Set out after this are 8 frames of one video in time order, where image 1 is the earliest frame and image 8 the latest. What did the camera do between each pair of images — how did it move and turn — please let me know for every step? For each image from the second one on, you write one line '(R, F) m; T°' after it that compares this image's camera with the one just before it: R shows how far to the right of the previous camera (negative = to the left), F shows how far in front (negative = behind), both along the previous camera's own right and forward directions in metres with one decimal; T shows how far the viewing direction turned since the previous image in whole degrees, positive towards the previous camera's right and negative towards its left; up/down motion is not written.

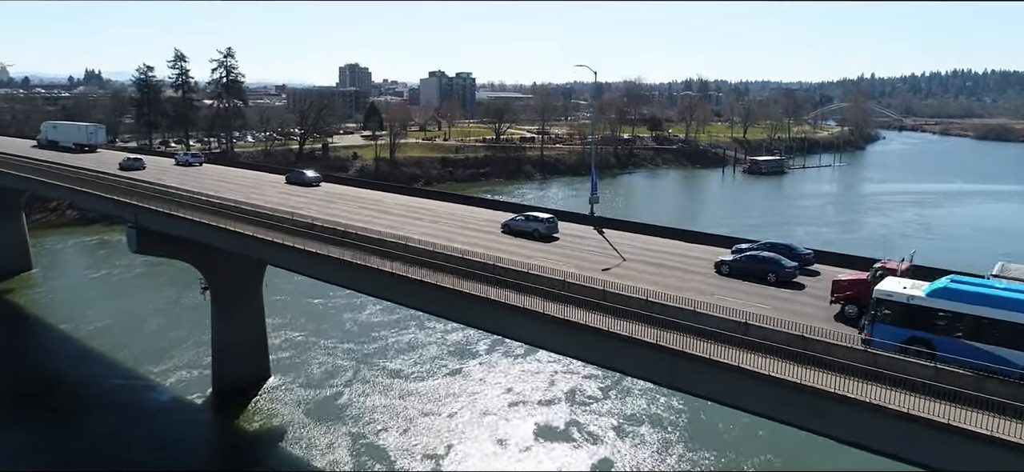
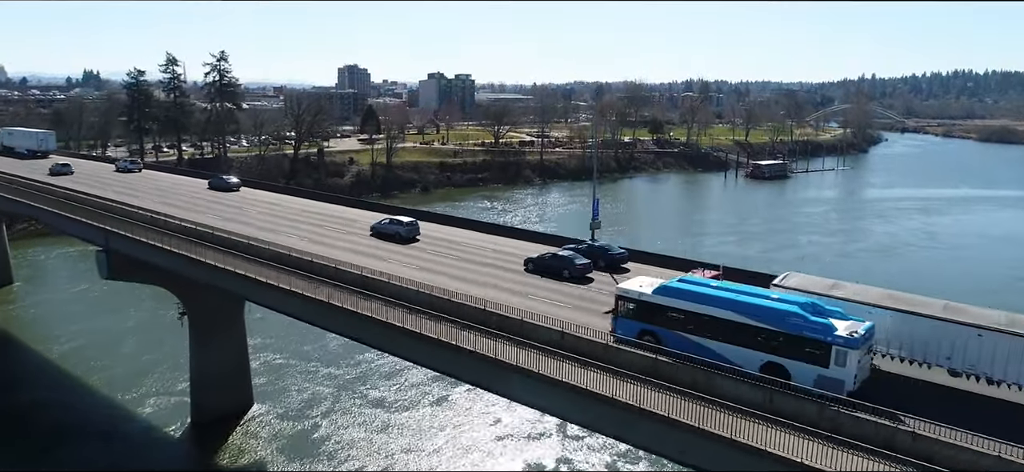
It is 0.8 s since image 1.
(+0.1, +0.7) m; 0°
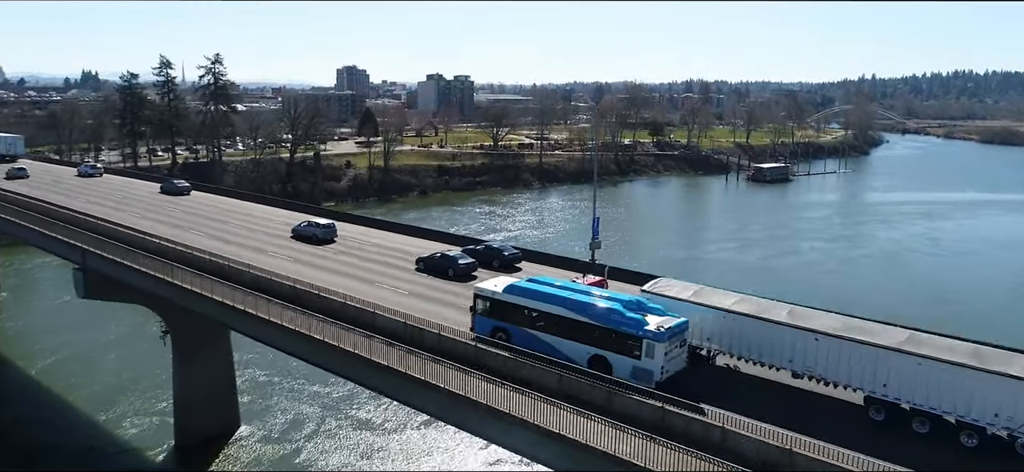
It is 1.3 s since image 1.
(0.0, +0.5) m; 0°
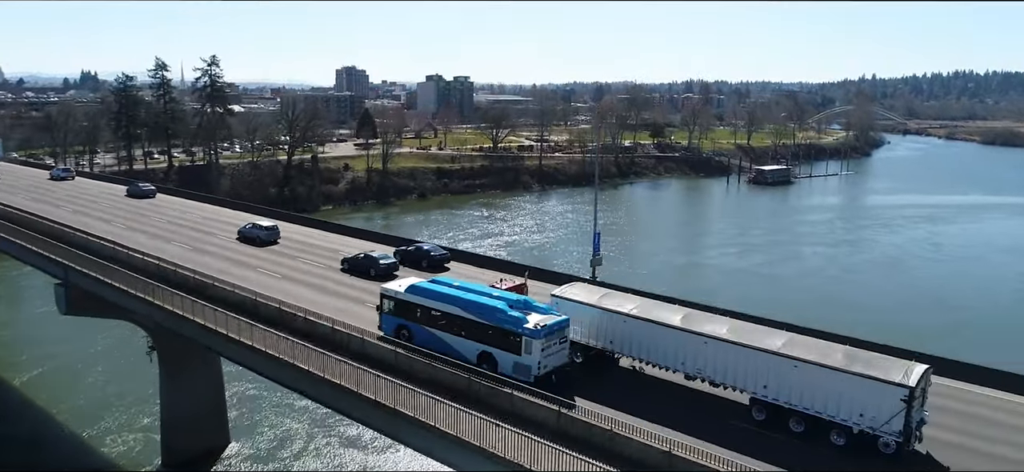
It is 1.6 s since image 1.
(0.0, +0.4) m; 0°
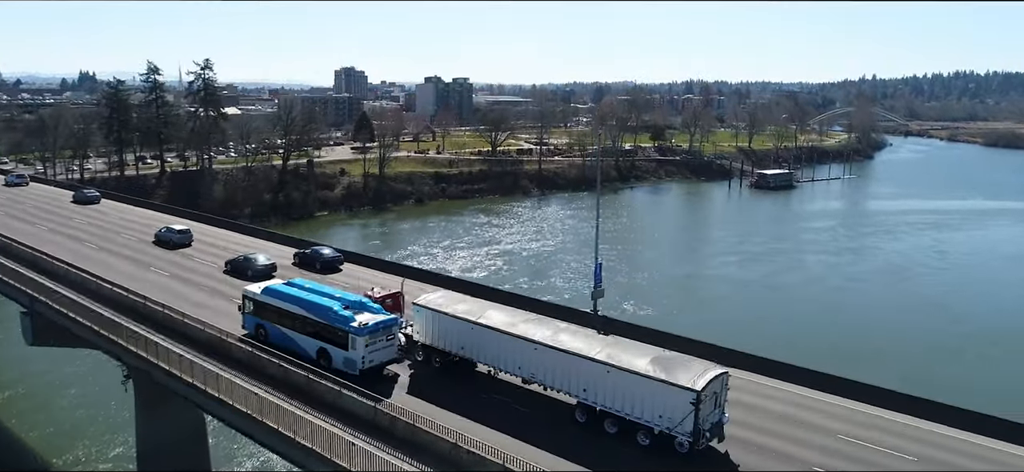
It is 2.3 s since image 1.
(+0.1, +0.6) m; 0°
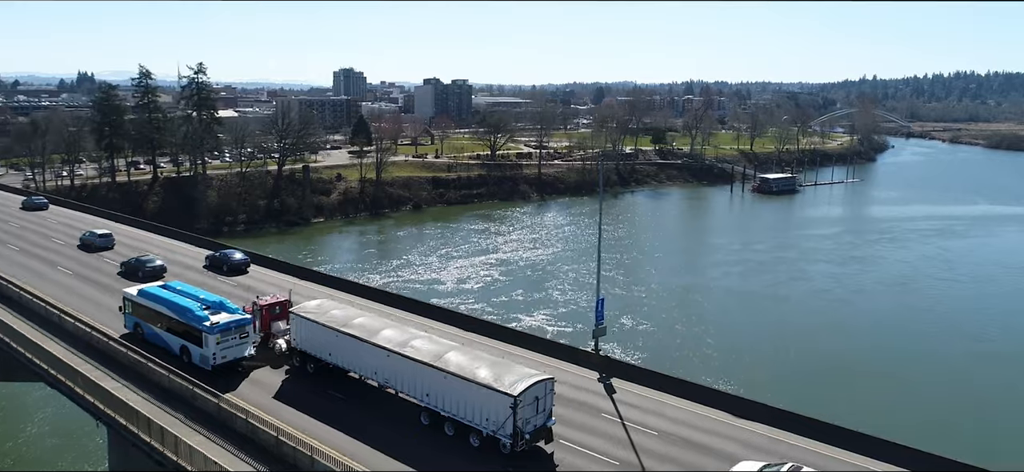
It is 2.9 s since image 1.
(0.0, +0.6) m; 0°
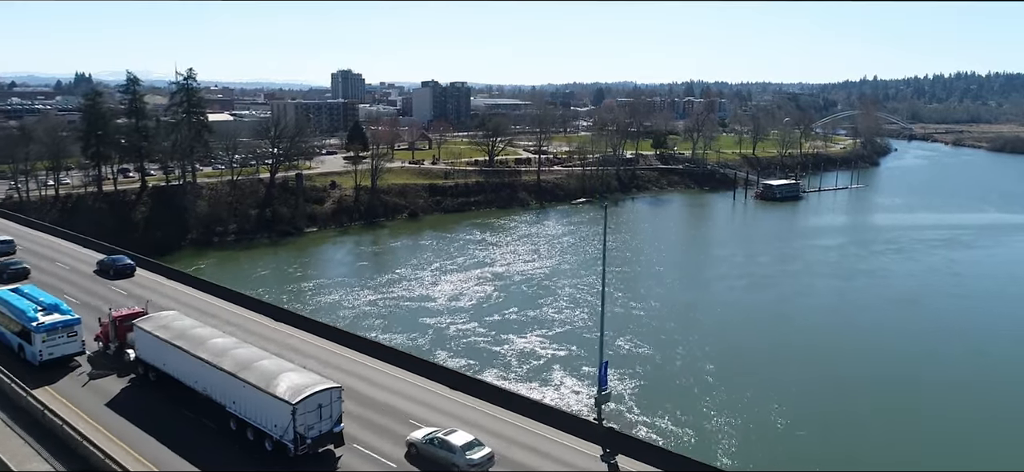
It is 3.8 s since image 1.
(+0.1, +0.9) m; 0°
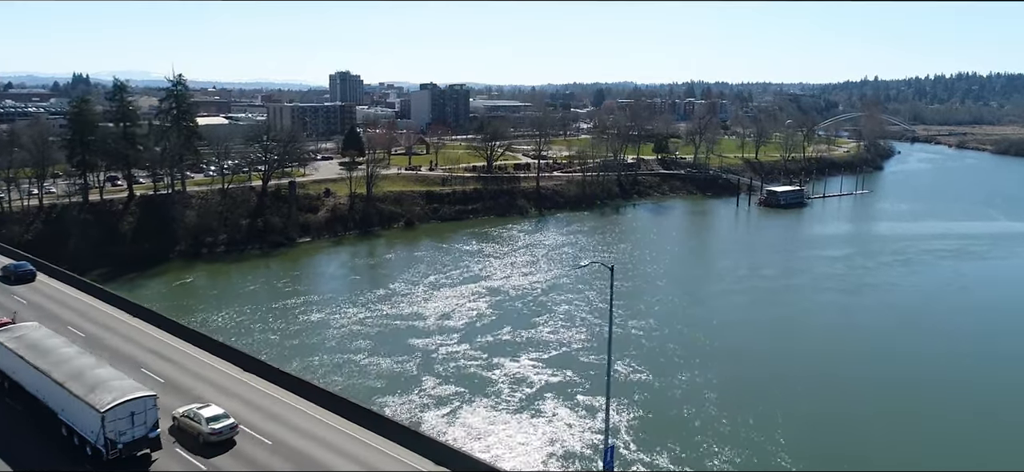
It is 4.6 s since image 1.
(+0.1, +1.0) m; 0°
